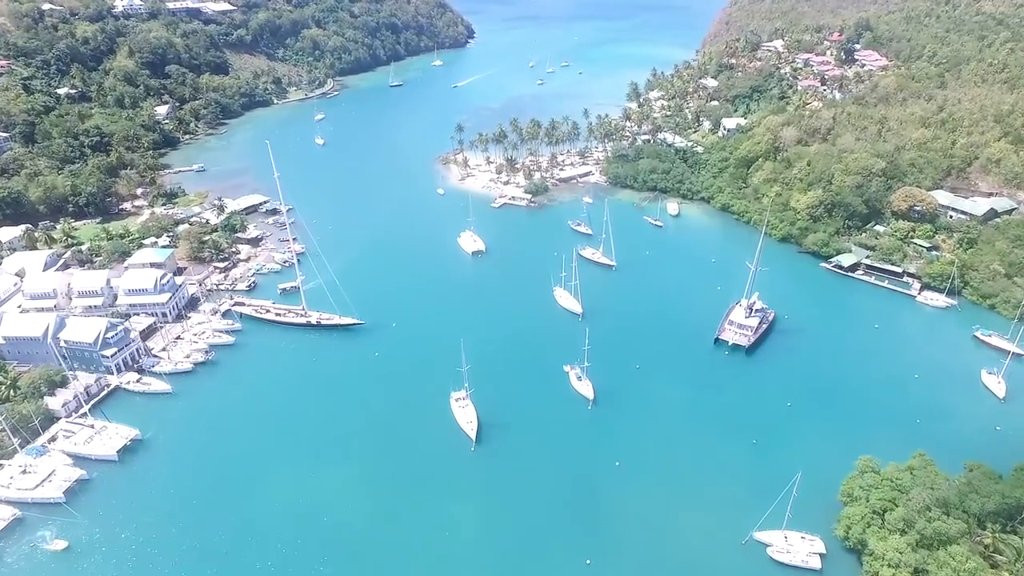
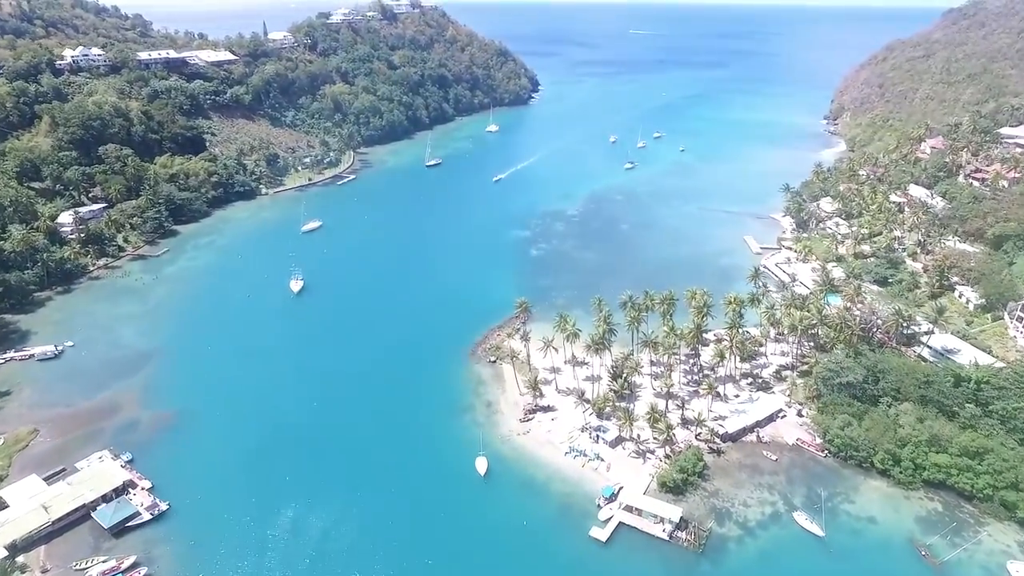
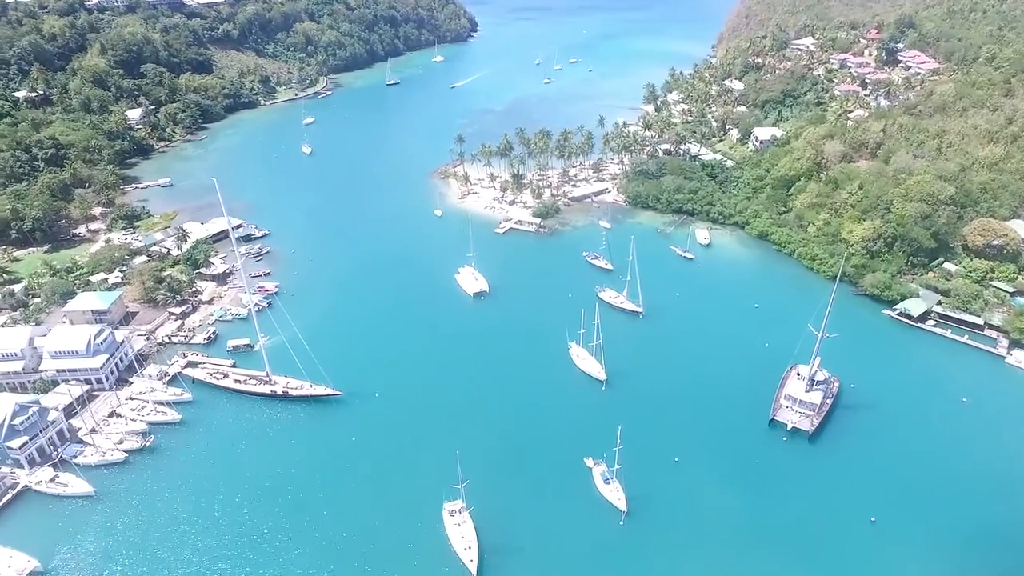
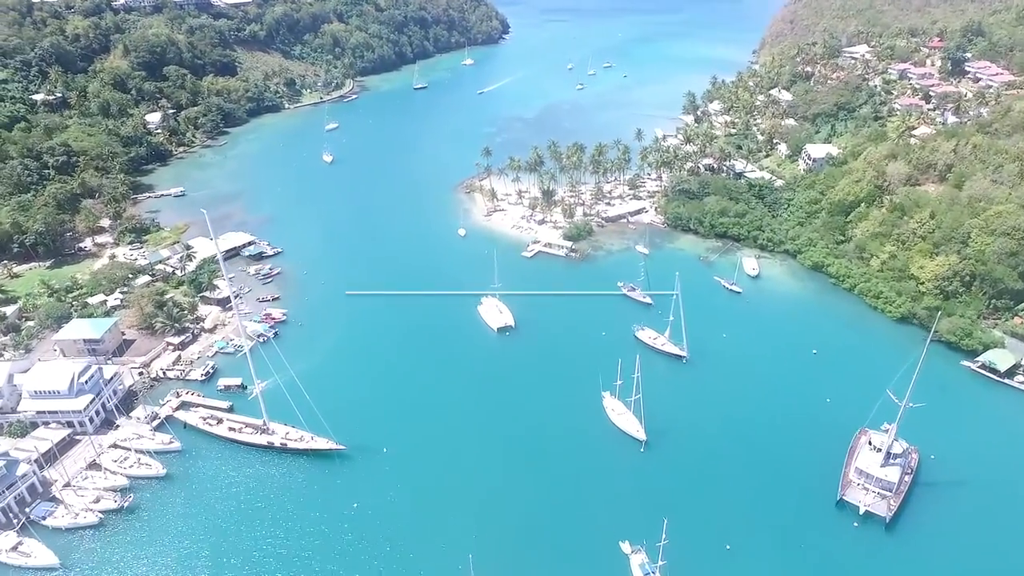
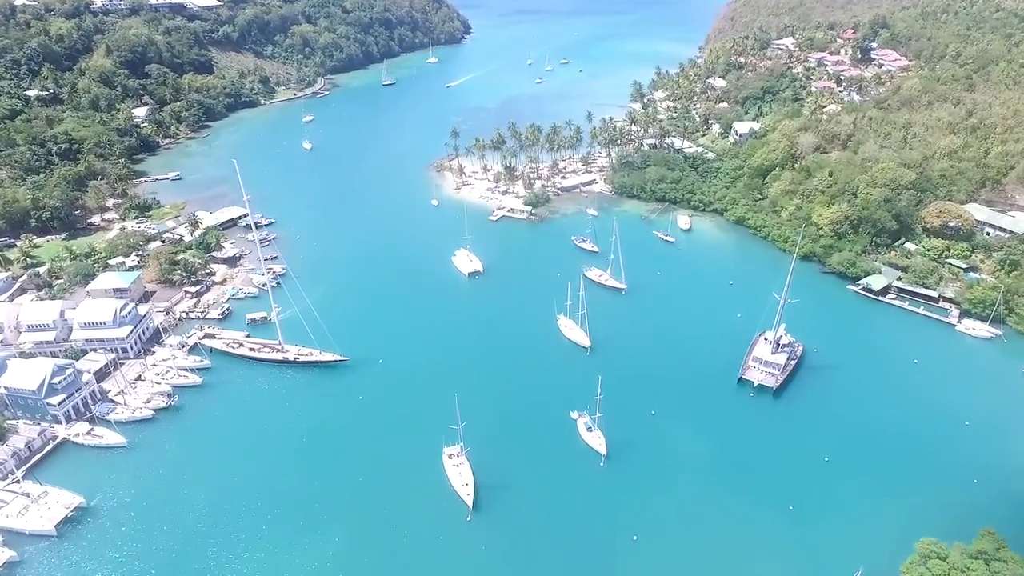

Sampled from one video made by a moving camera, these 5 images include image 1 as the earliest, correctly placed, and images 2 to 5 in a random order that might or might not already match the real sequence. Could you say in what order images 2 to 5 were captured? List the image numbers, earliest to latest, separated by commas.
5, 3, 4, 2
